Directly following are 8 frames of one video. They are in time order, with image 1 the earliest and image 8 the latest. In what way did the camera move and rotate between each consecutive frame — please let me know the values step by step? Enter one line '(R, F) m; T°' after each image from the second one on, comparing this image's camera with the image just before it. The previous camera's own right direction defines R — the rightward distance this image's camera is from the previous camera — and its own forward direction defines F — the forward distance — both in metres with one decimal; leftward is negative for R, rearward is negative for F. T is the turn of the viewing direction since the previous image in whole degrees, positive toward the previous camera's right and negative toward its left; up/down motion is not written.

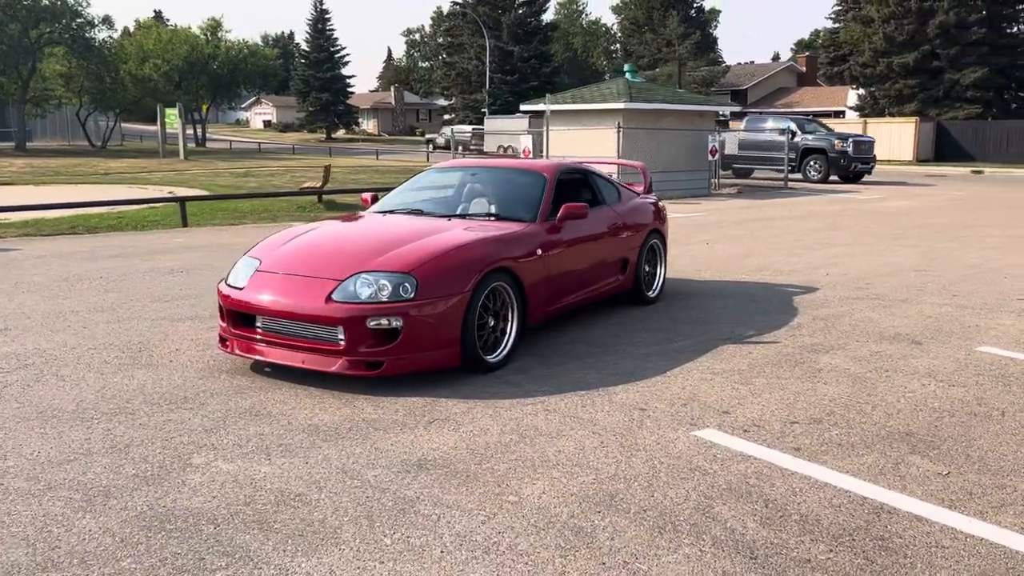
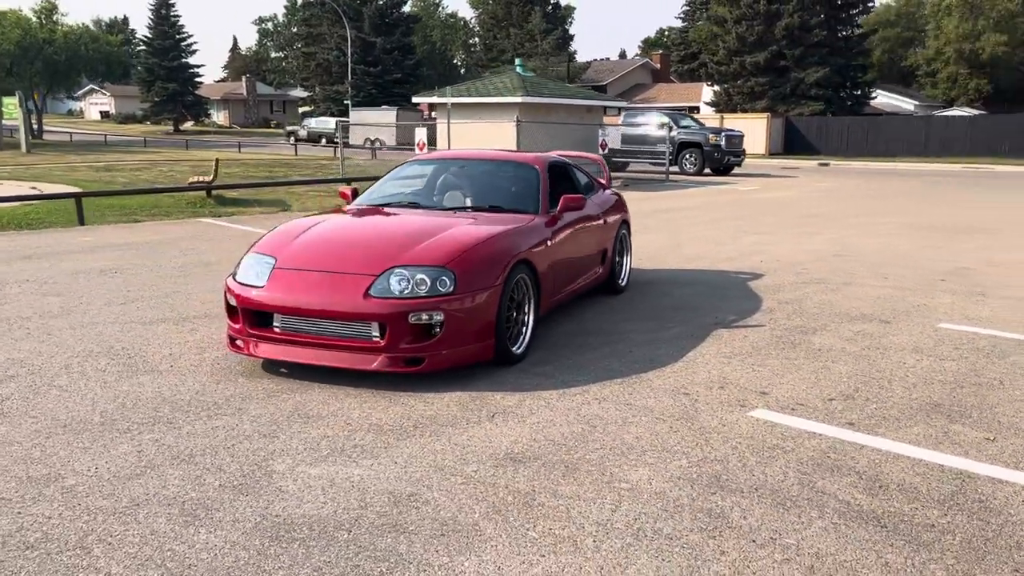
(-1.0, +0.1) m; +9°
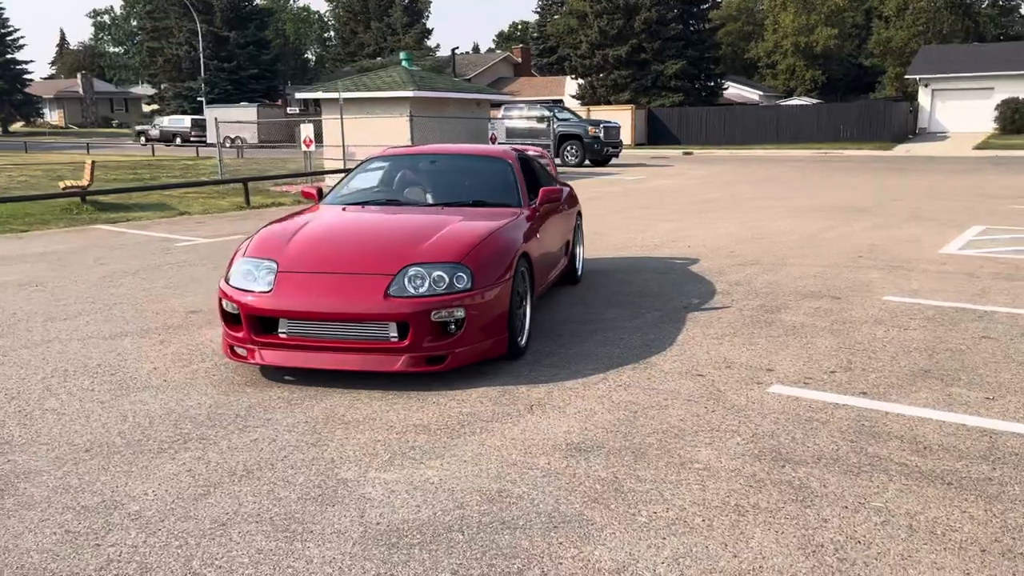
(-0.9, +0.1) m; +9°
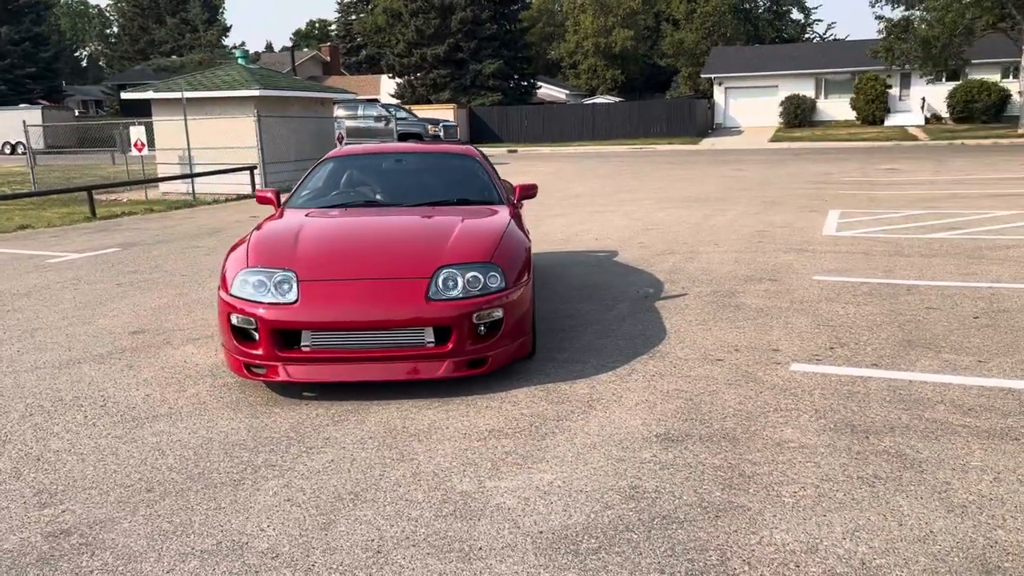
(-1.2, +0.2) m; +12°
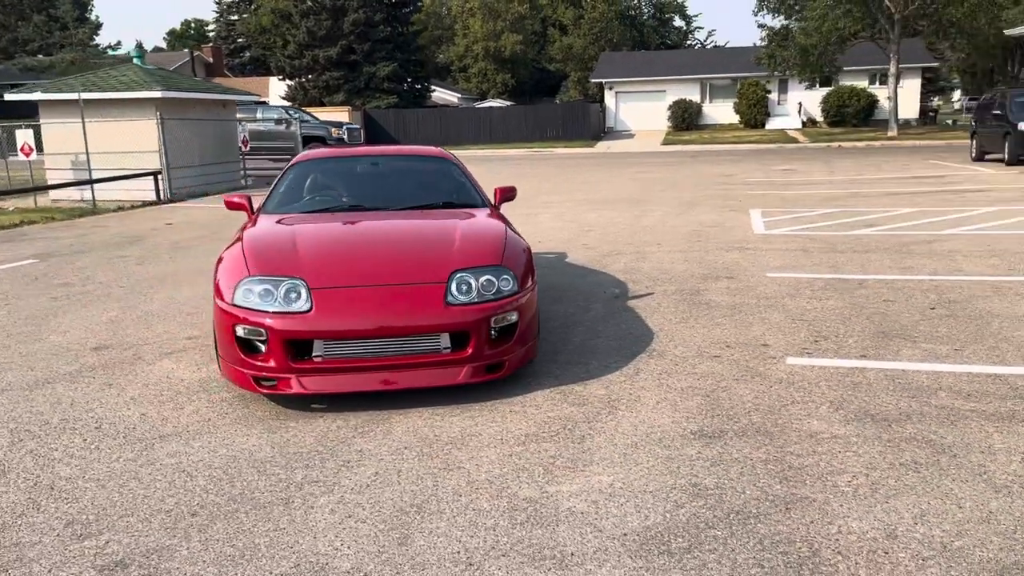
(-0.7, +0.1) m; +7°
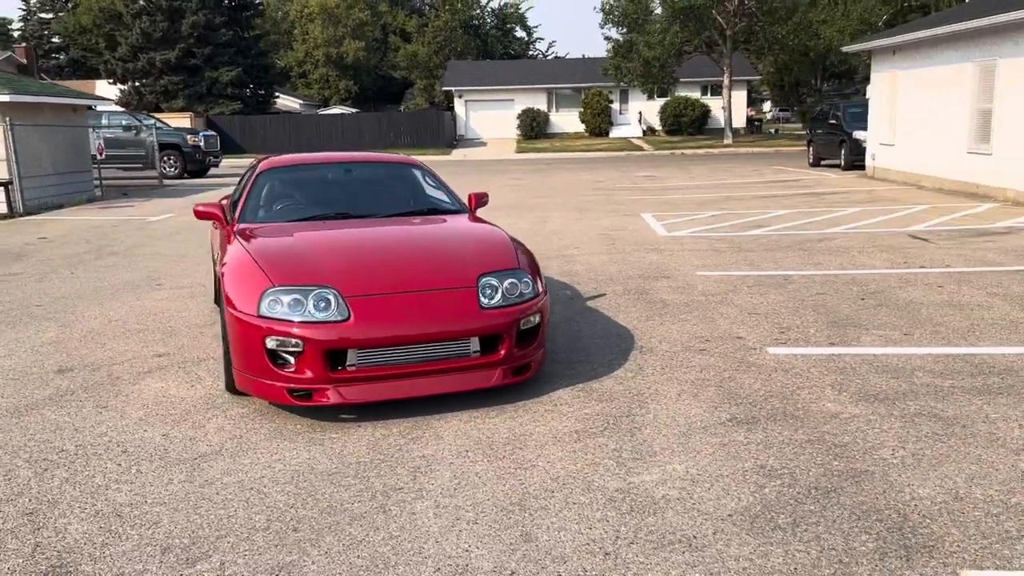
(-1.0, 0.0) m; +10°
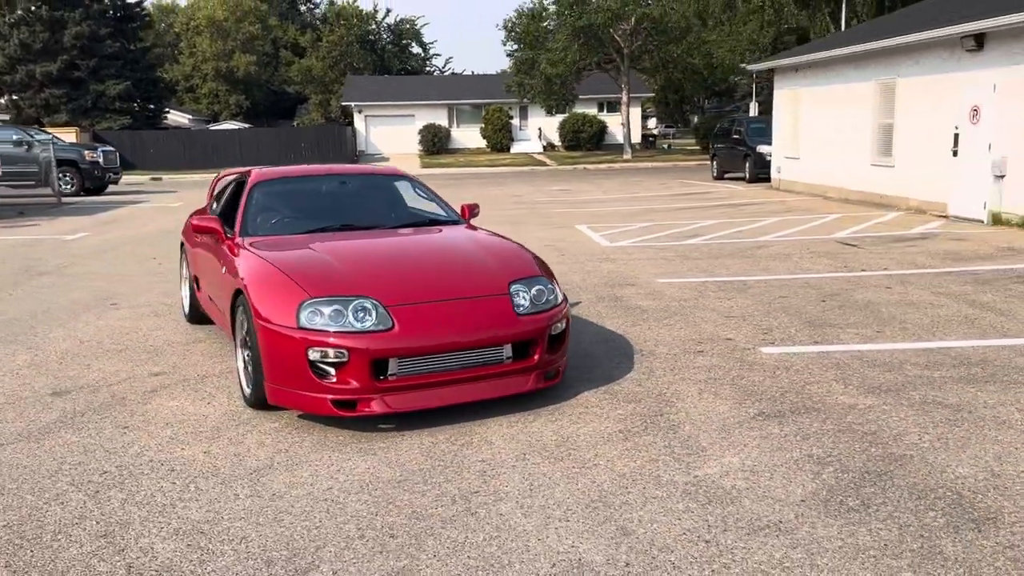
(-0.7, 0.0) m; +7°
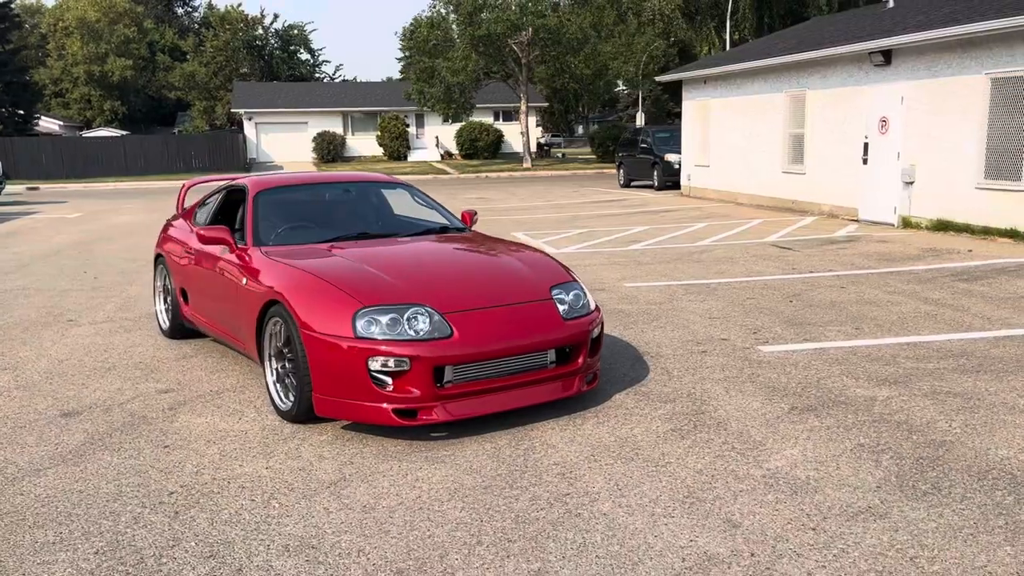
(-0.8, 0.0) m; +7°
